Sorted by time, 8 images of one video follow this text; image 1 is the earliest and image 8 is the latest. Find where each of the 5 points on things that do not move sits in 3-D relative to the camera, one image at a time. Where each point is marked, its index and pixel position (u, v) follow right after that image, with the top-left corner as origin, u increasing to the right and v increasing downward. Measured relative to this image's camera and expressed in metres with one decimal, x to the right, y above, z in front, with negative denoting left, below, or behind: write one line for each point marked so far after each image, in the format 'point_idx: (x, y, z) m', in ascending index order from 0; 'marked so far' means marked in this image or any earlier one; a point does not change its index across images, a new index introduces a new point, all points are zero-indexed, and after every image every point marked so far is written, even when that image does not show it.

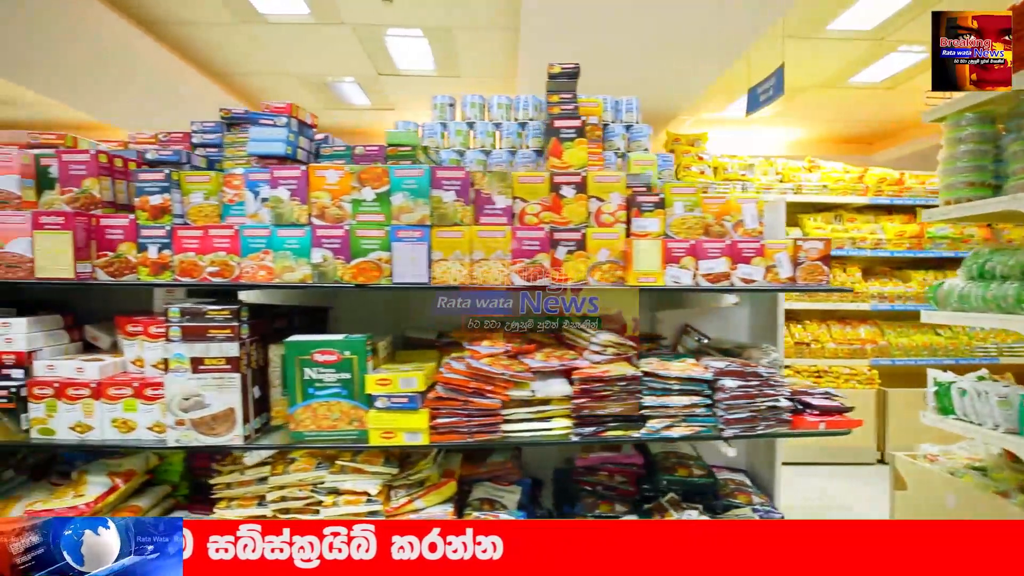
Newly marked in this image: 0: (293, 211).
0: (-0.7, +0.3, +1.5) m
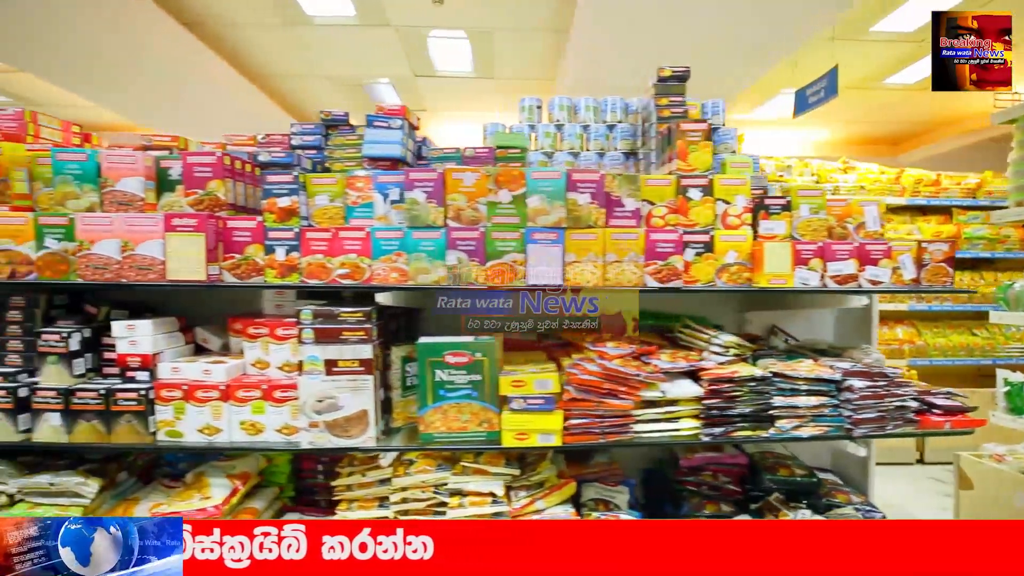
0: (-0.3, +0.3, +1.5) m
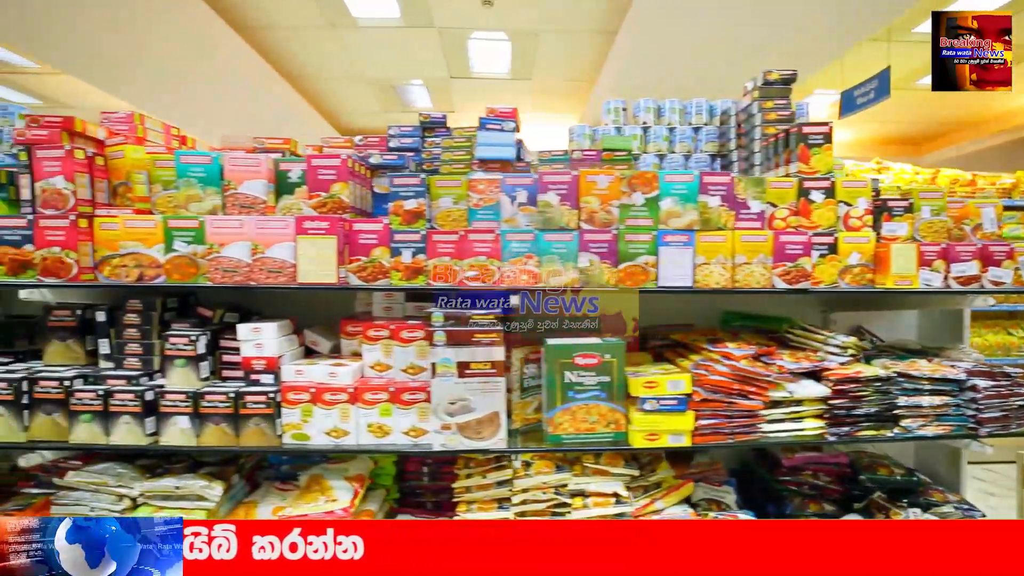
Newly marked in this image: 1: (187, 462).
0: (+0.2, +0.3, +1.5) m
1: (-1.3, -0.7, +1.7) m
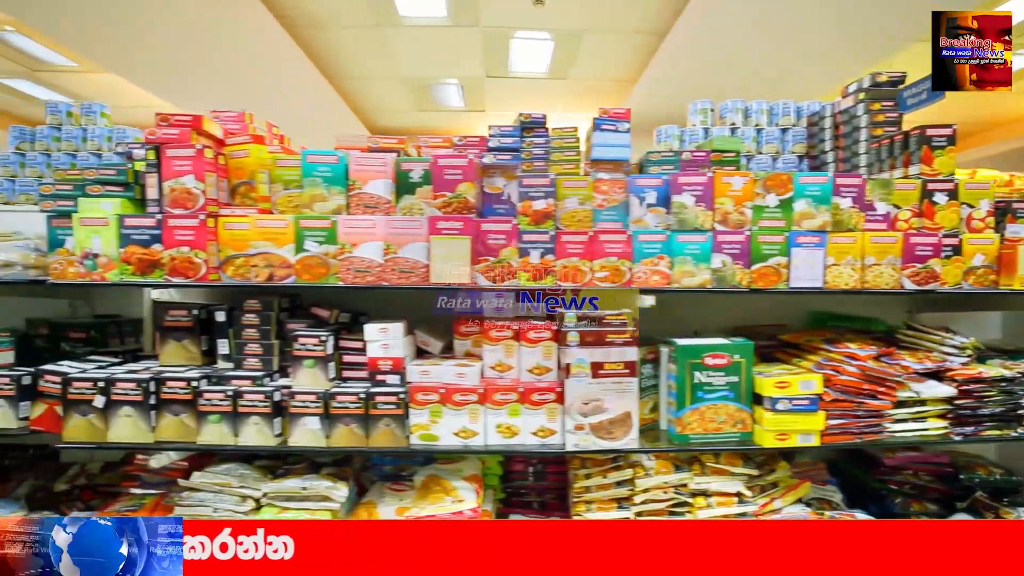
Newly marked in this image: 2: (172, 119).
0: (+0.7, +0.3, +1.5) m
1: (-0.8, -0.7, +1.7) m
2: (-1.2, +0.6, +1.5) m
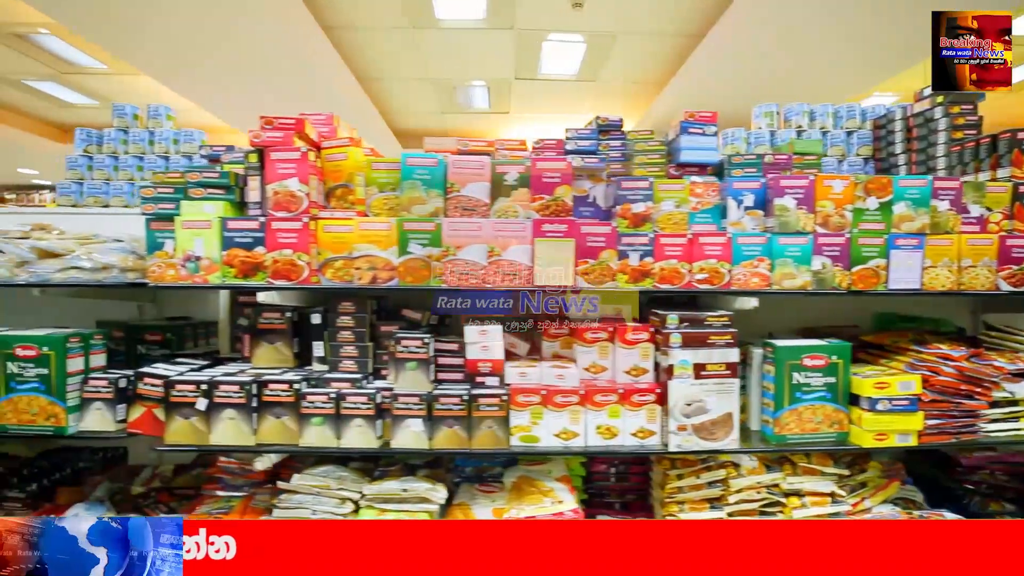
0: (+1.0, +0.2, +1.5) m
1: (-0.5, -0.7, +1.7) m
2: (-0.8, +0.6, +1.5) m
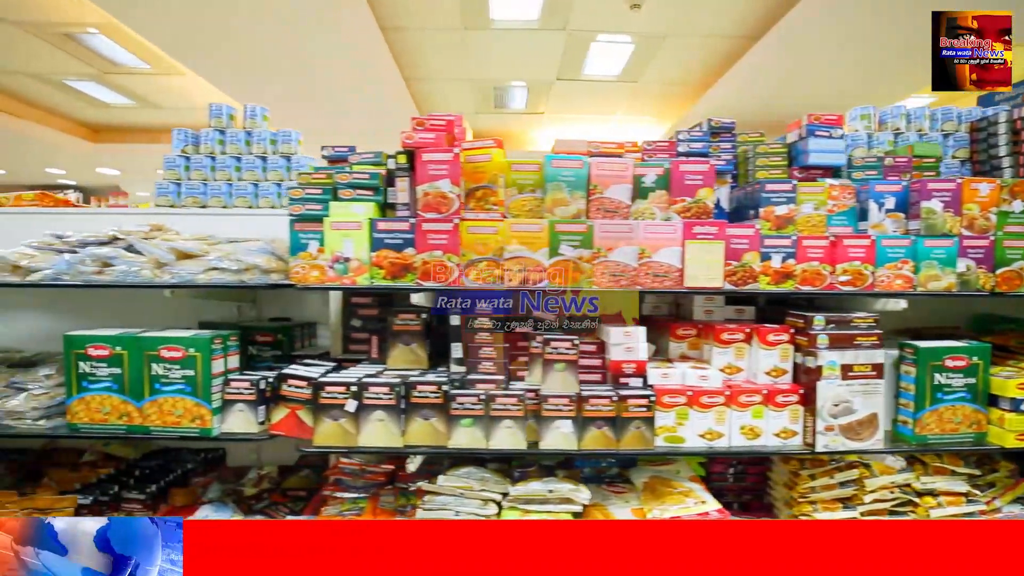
0: (+1.6, +0.2, +1.5) m
1: (+0.1, -0.7, +1.7) m
2: (-0.3, +0.6, +1.5) m
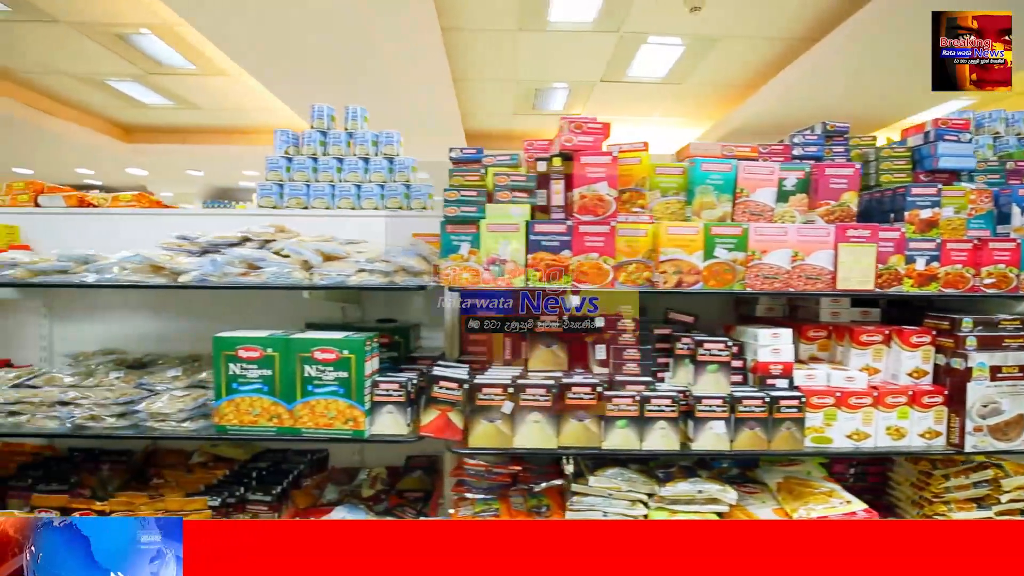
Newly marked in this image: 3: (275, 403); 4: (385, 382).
0: (+2.1, +0.2, +1.5) m
1: (+0.6, -0.7, +1.7) m
2: (+0.3, +0.6, +1.5) m
3: (-0.9, -0.4, +1.6) m
4: (-0.5, -0.3, +1.6) m
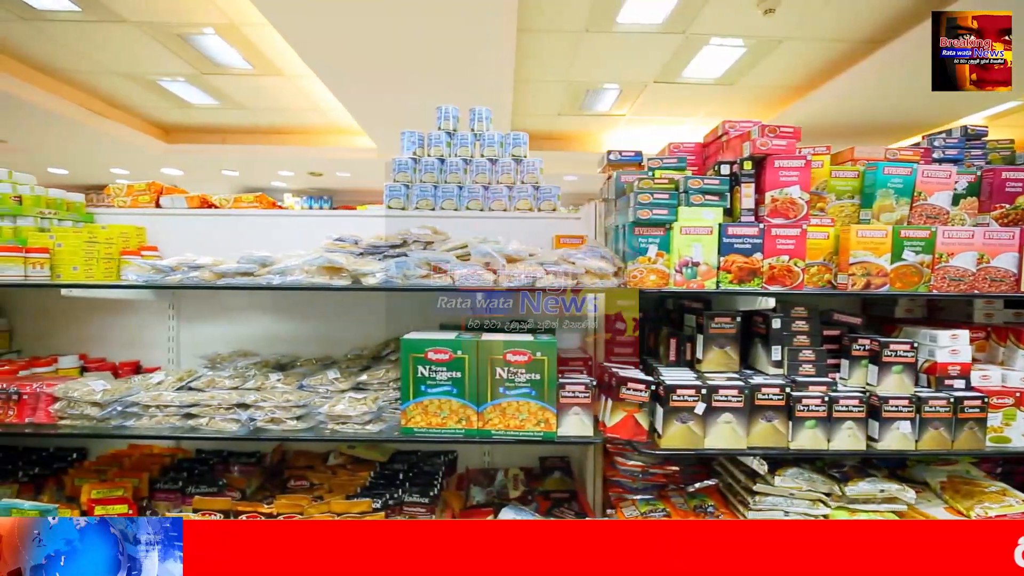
0: (+2.8, +0.2, +1.6) m
1: (+1.3, -0.7, +1.7) m
2: (+0.9, +0.6, +1.5) m
3: (-0.2, -0.4, +1.6) m
4: (+0.2, -0.4, +1.6) m
